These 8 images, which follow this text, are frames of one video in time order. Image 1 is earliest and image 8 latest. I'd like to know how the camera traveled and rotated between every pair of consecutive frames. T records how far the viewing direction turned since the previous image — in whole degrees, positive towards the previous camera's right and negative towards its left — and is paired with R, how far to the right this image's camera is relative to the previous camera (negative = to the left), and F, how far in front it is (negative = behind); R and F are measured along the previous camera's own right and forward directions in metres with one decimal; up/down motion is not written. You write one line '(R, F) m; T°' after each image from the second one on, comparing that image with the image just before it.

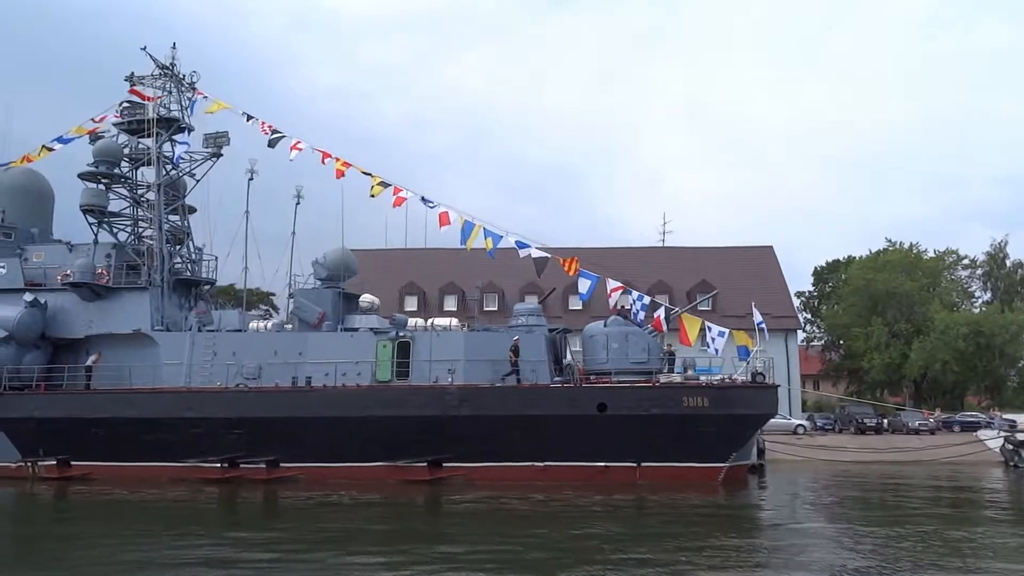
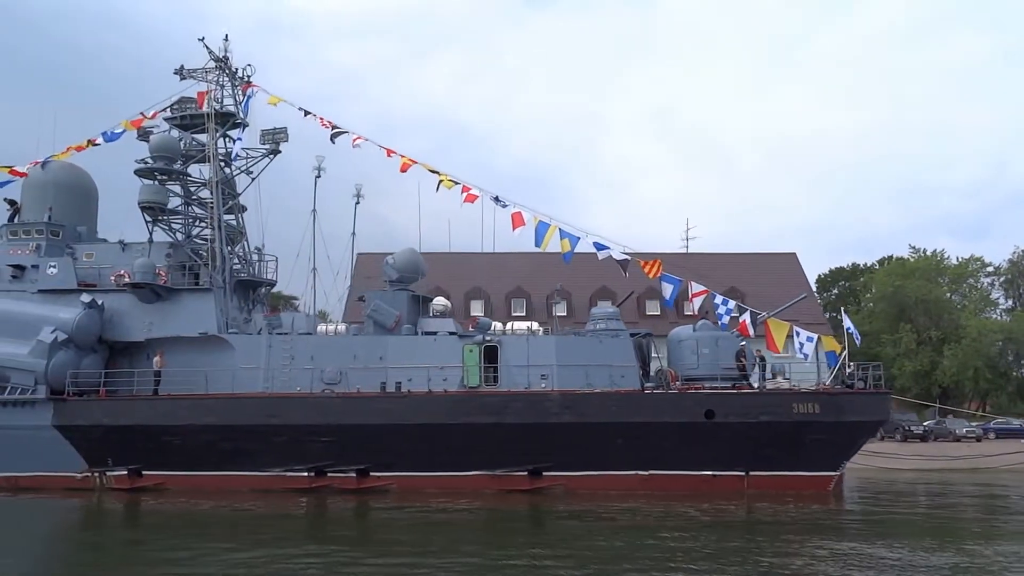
(-2.0, +0.6) m; +2°
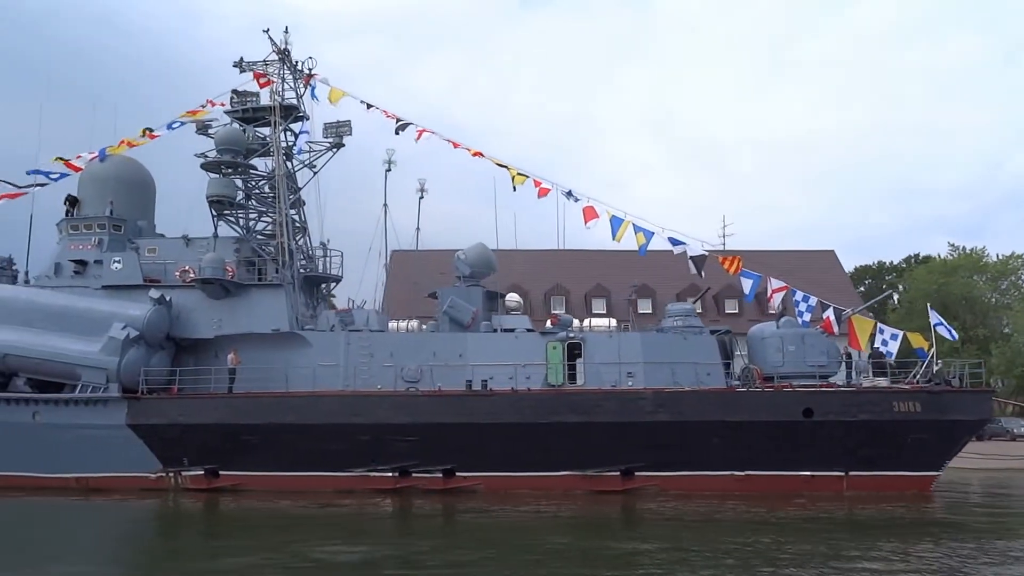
(-1.4, +0.3) m; 0°
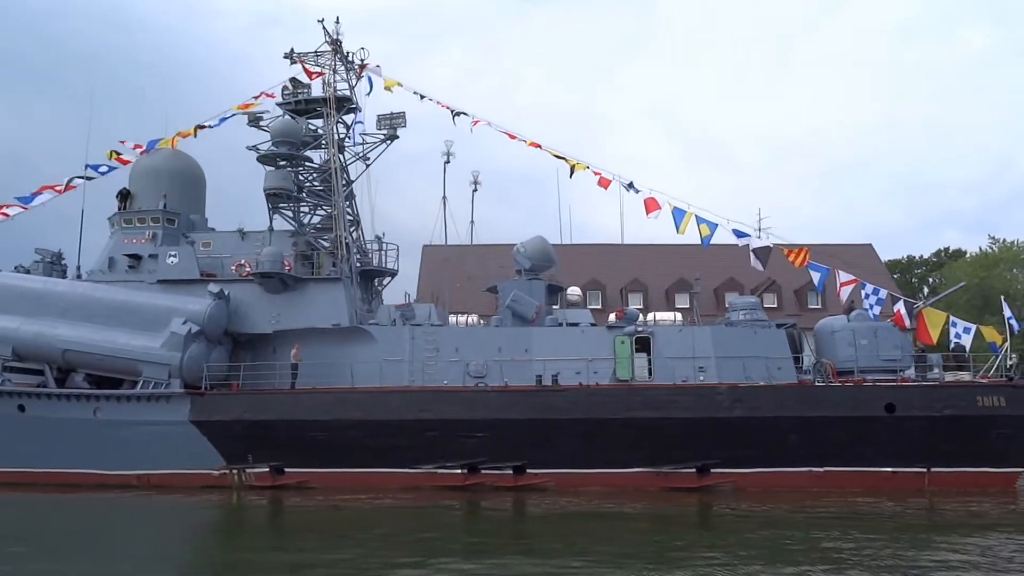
(-0.9, +0.3) m; -1°
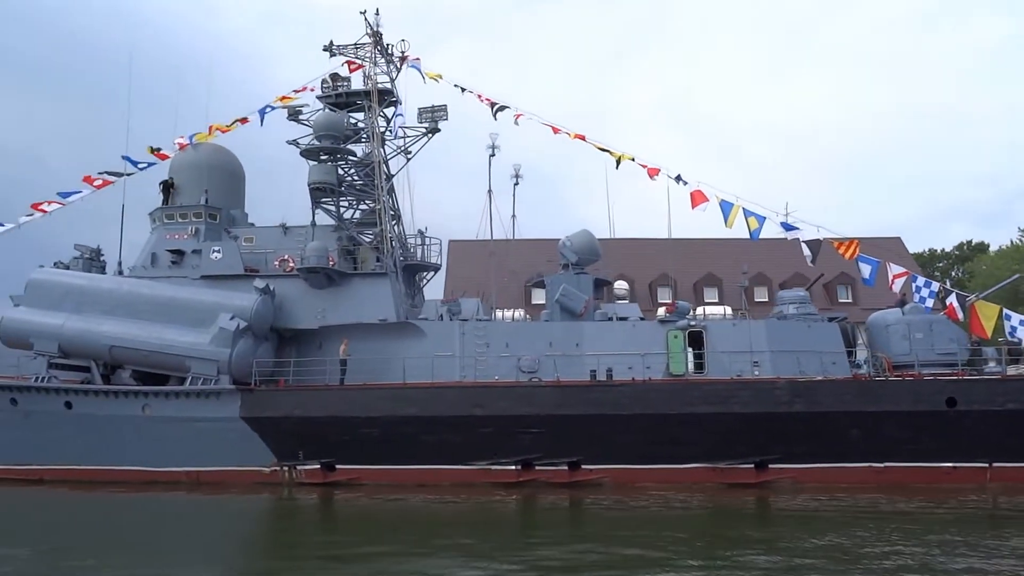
(-0.7, +0.1) m; 0°
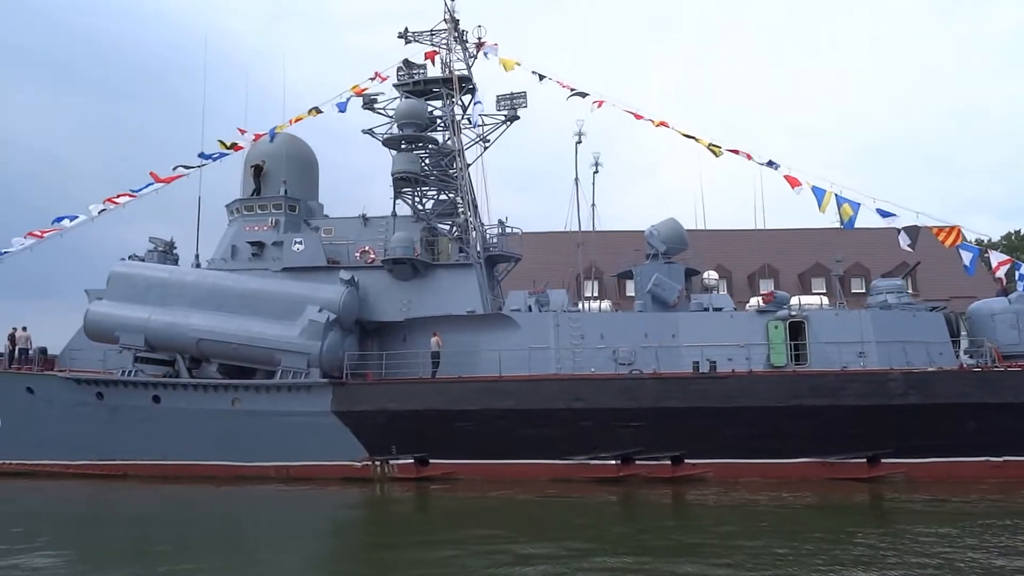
(-1.2, +0.3) m; -1°
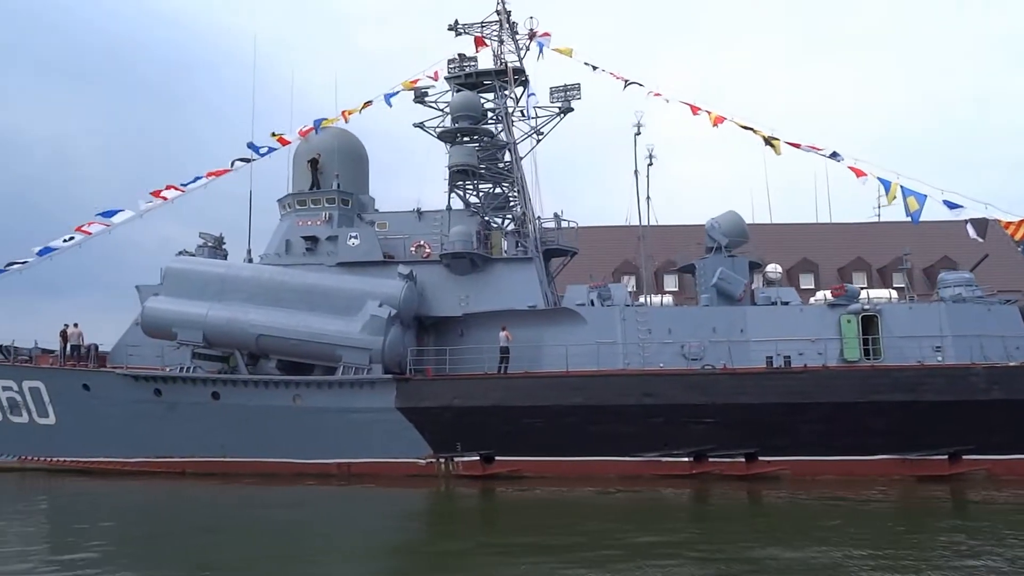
(-0.8, +0.2) m; -1°
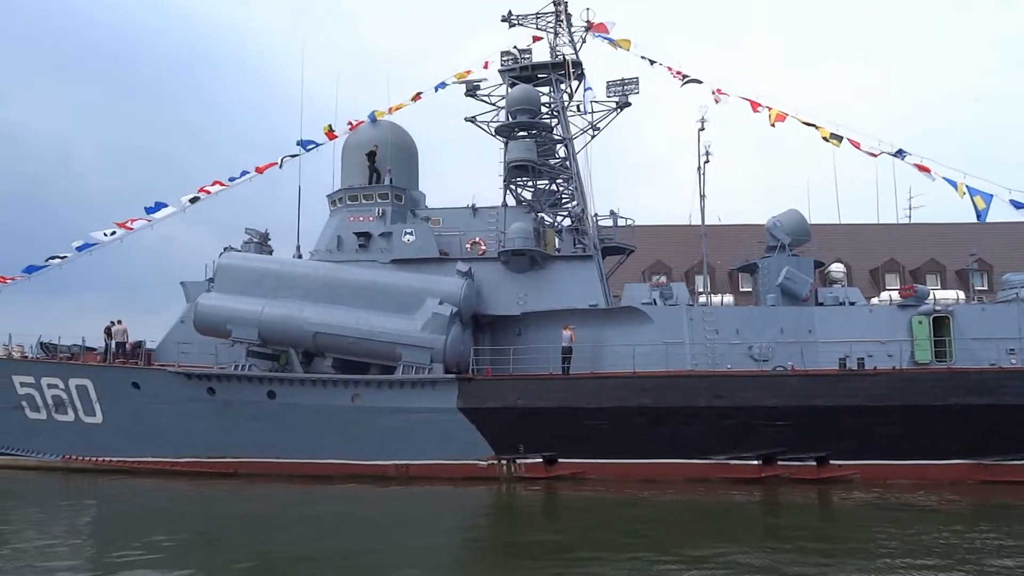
(-0.9, +0.3) m; 0°
